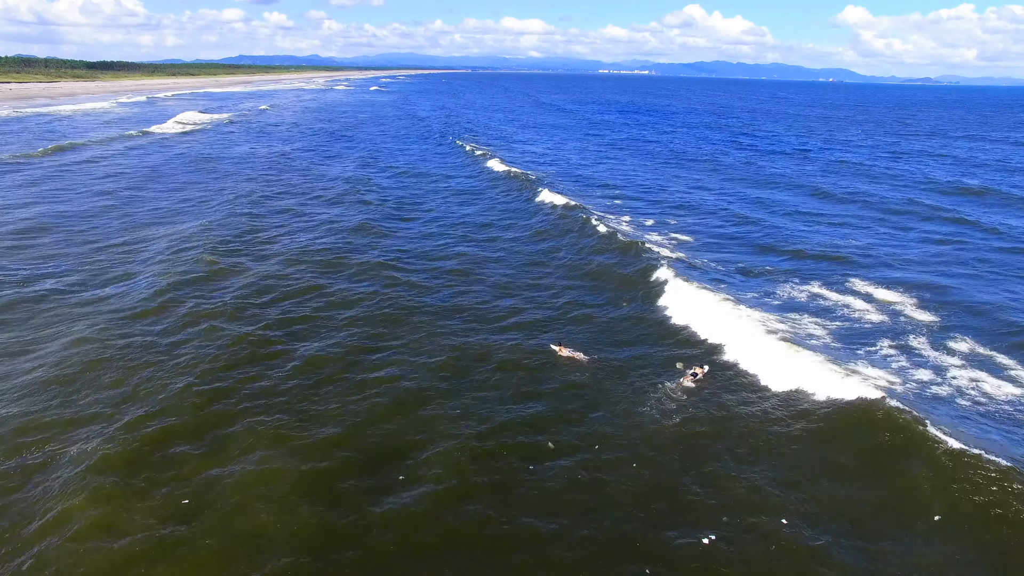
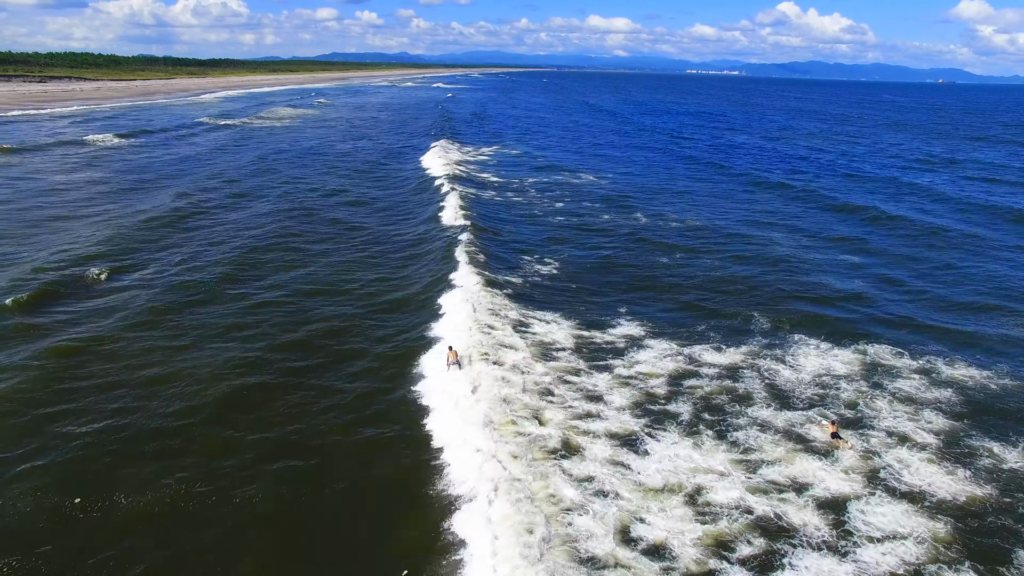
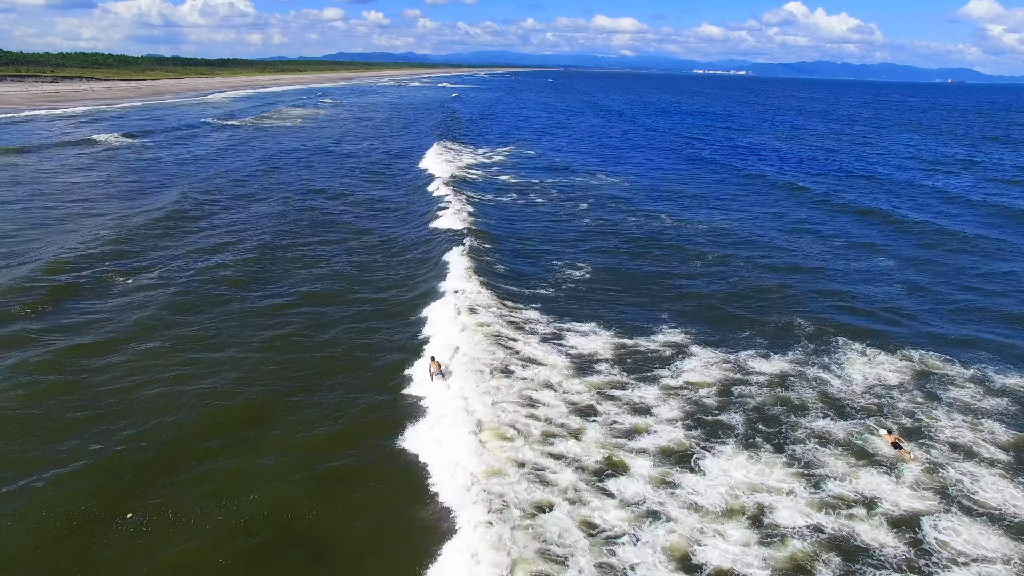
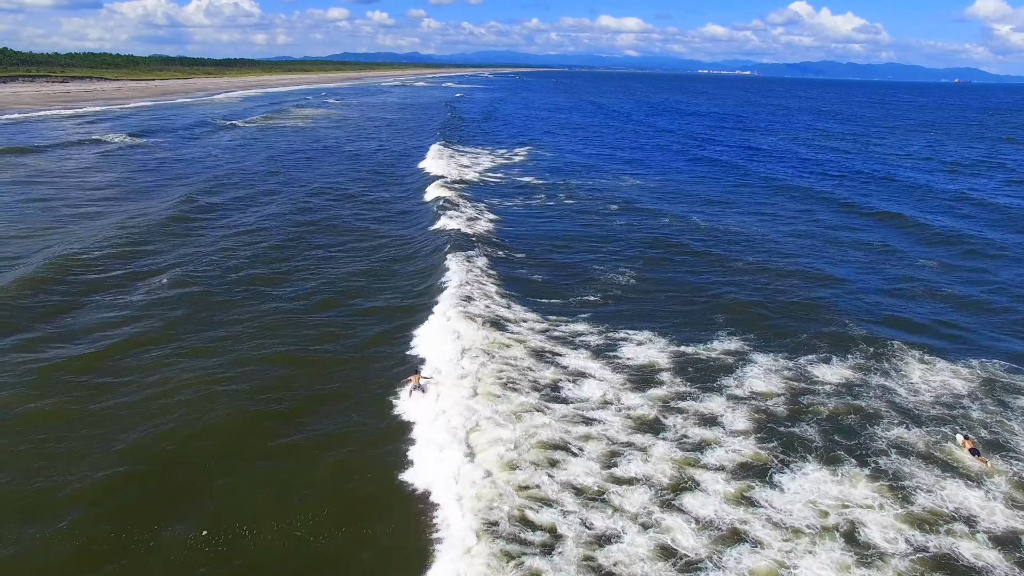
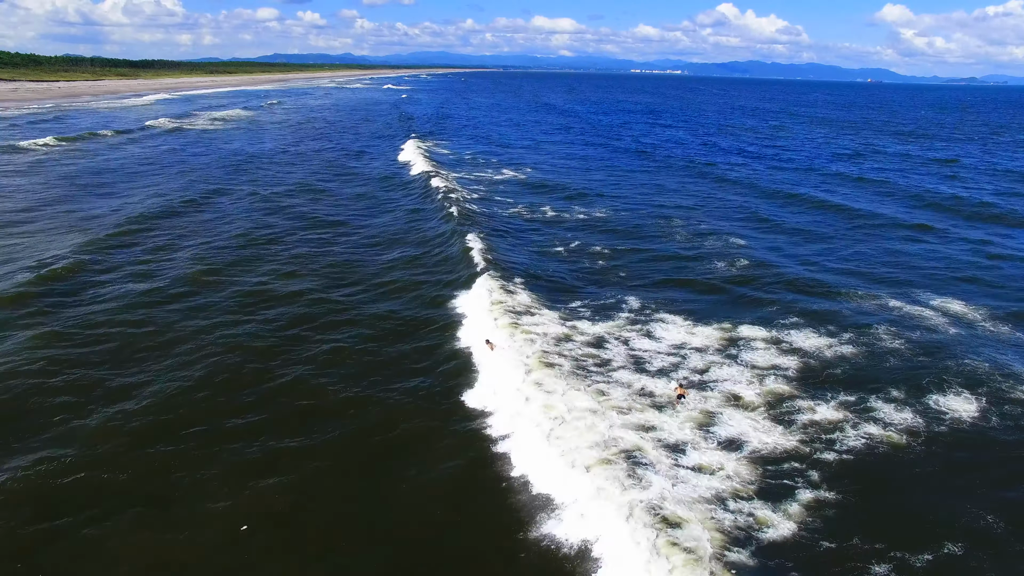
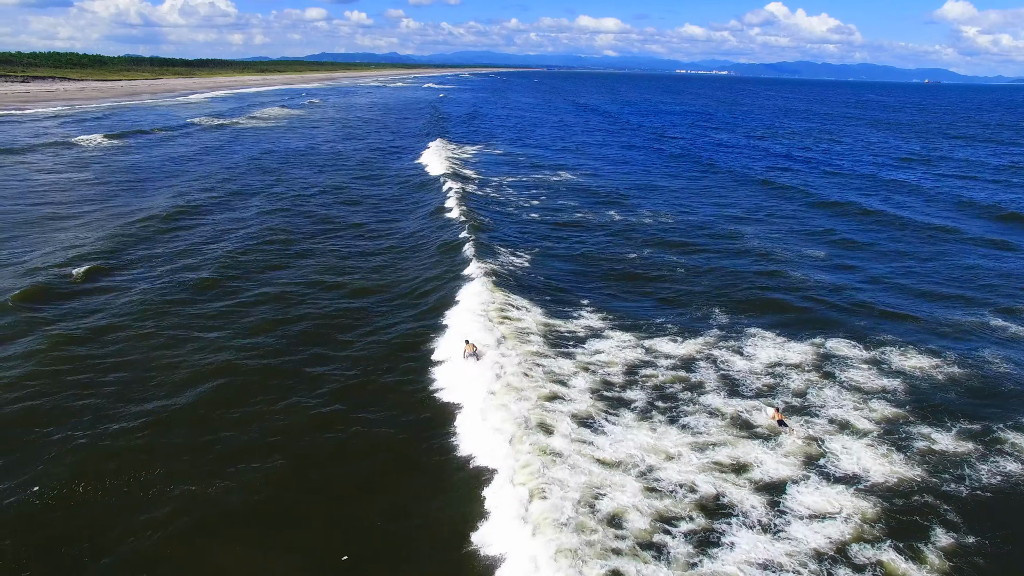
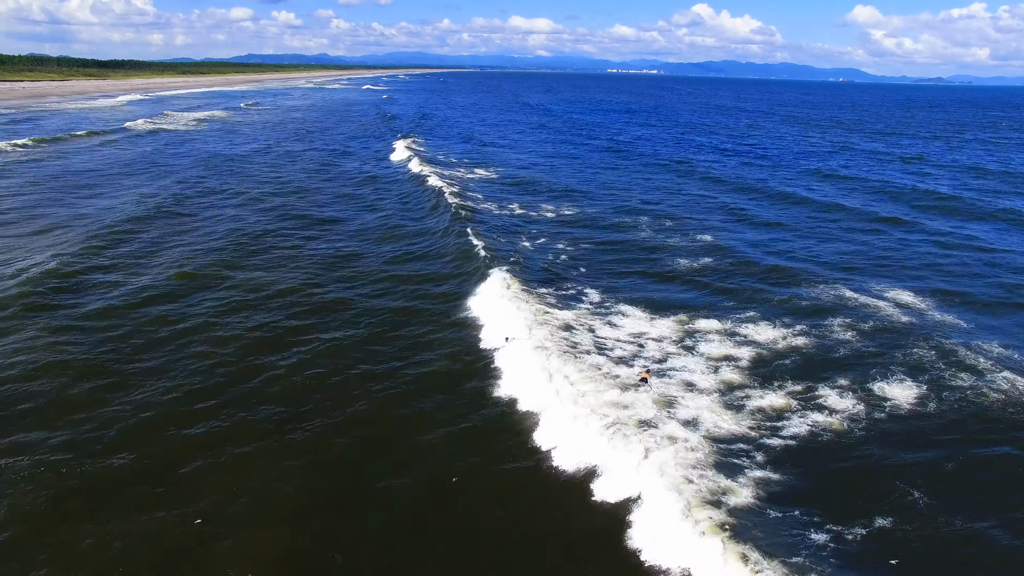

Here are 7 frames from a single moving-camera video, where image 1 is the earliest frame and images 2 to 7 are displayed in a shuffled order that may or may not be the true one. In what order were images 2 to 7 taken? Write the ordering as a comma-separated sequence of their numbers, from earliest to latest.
7, 5, 6, 2, 3, 4
